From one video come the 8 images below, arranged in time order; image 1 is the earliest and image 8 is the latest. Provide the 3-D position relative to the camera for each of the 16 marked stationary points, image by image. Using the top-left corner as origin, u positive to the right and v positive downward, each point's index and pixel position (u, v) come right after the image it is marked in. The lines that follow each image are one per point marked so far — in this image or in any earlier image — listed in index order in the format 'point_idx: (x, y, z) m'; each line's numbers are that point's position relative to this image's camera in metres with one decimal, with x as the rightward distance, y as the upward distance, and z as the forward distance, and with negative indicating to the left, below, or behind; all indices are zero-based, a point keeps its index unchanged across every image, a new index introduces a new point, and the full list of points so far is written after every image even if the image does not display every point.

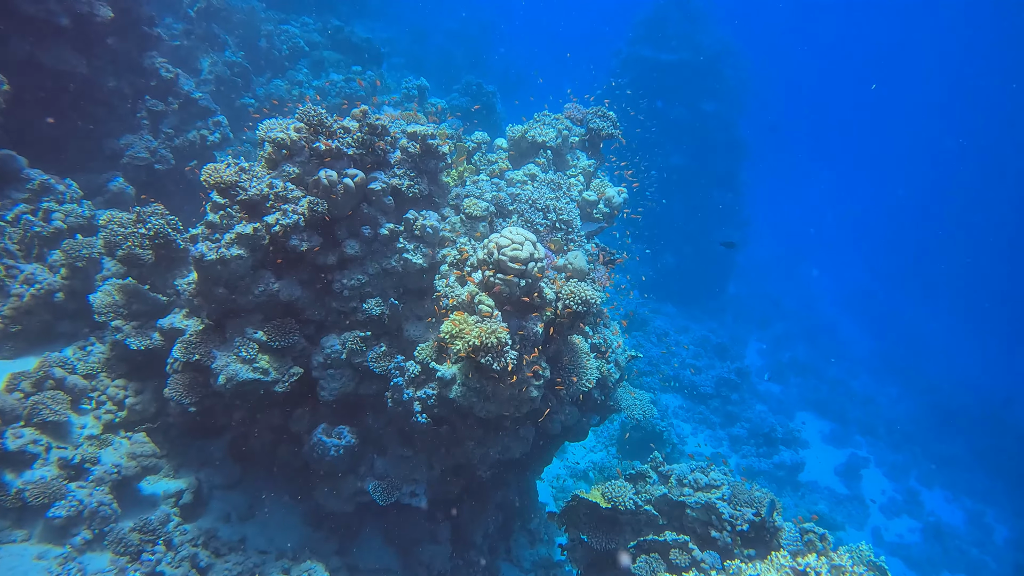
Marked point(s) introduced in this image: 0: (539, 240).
0: (+0.6, +0.9, +8.2) m
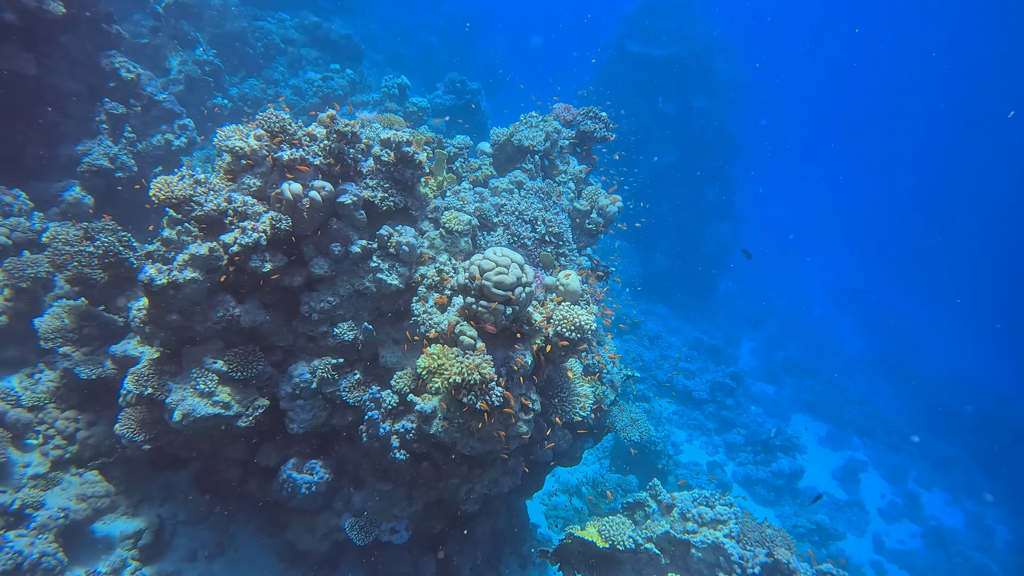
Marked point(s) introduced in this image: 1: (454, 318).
0: (+0.3, +0.6, +7.6) m
1: (-0.8, -0.5, +5.6) m
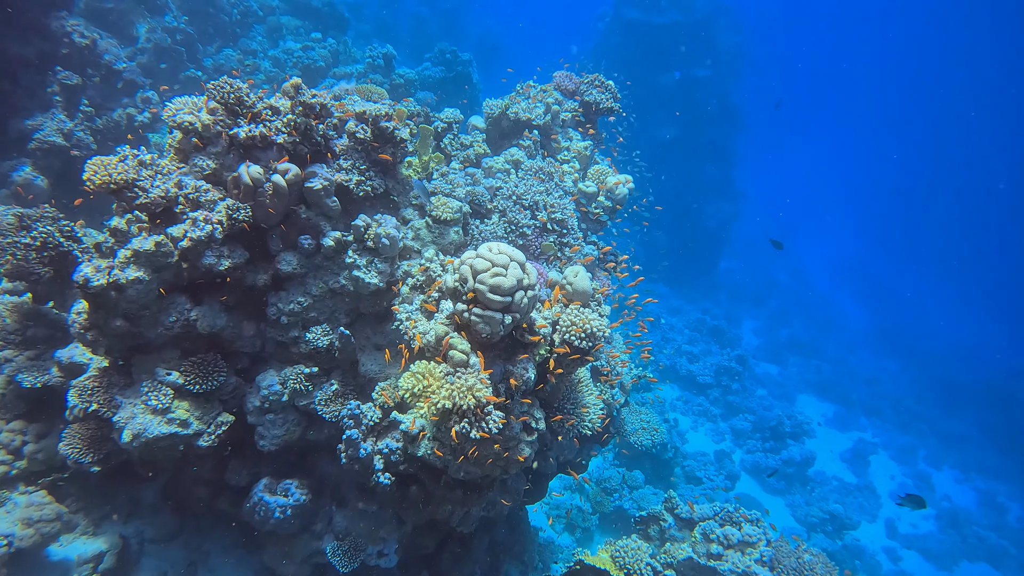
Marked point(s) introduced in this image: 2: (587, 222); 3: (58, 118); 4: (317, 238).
0: (+0.3, +0.7, +6.8) m
1: (-0.8, -0.5, +4.7) m
2: (+1.8, +1.3, +8.6) m
3: (-11.4, +4.2, +9.9) m
4: (-2.8, +0.7, +5.6) m
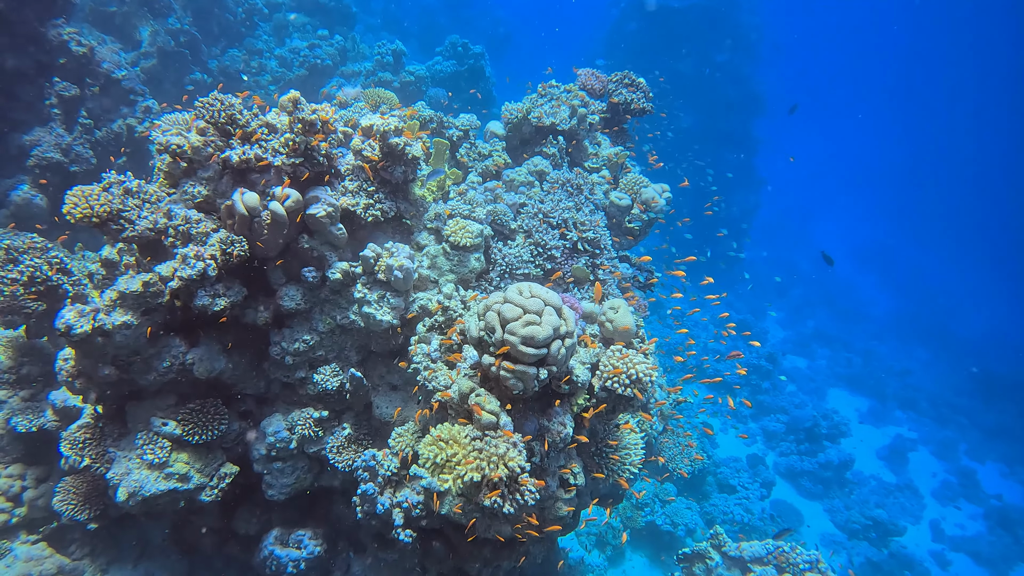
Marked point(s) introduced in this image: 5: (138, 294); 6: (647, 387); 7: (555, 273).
0: (+0.7, +0.3, +6.1) m
1: (-0.5, -1.0, +4.1) m
2: (+2.2, +1.0, +7.8) m
3: (-11.0, +3.7, +9.5) m
4: (-2.4, +0.2, +5.0) m
5: (-4.2, -0.1, +4.4) m
6: (+1.5, -1.1, +4.5) m
7: (+0.7, +0.2, +6.0) m
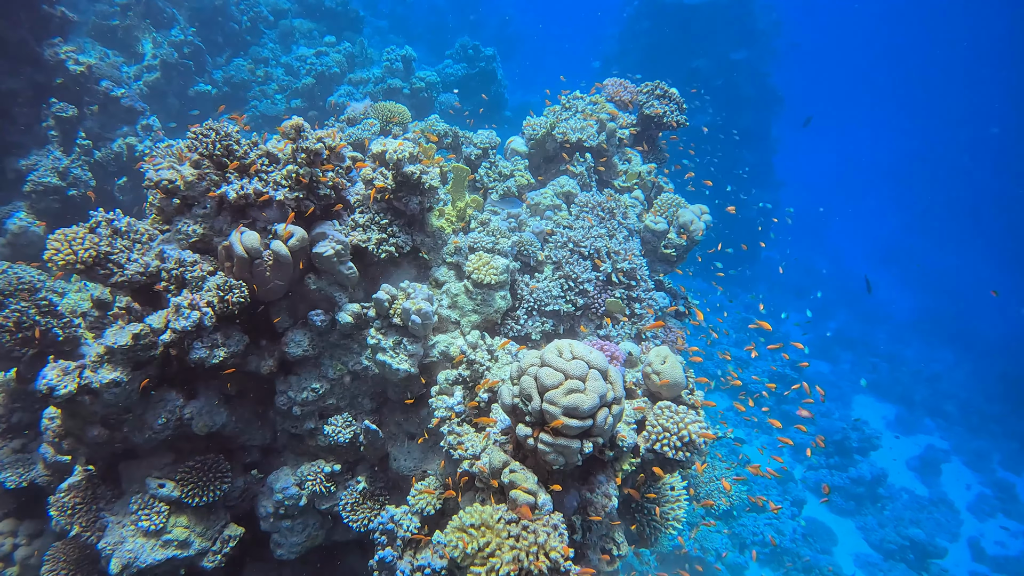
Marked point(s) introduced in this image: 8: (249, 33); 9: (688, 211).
0: (+1.0, -0.2, +5.5) m
1: (-0.1, -1.5, +3.6) m
2: (+2.6, +0.5, +7.3) m
3: (-10.6, +3.1, +9.1) m
4: (-2.1, -0.3, +4.5) m
5: (-3.8, -0.6, +3.9) m
6: (+1.9, -1.6, +4.0) m
7: (+1.0, -0.3, +5.5) m
8: (-12.1, +11.8, +18.2) m
9: (+3.2, +1.6, +7.5) m
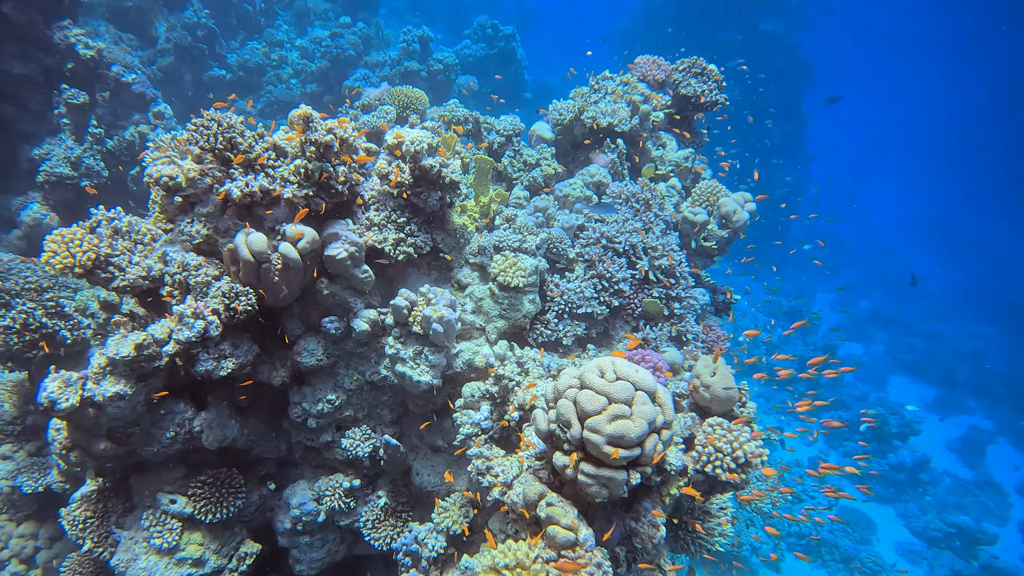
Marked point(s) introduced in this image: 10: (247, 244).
0: (+1.4, -0.2, +5.0) m
1: (+0.2, -1.6, +3.2) m
2: (+3.0, +0.6, +6.7) m
3: (-10.1, +3.2, +8.9) m
4: (-1.7, -0.3, +4.2) m
5: (-3.5, -0.7, +3.7) m
6: (+2.2, -1.6, +3.5) m
7: (+1.4, -0.3, +5.0) m
8: (-11.3, +12.2, +17.7) m
9: (+3.6, +1.7, +6.8) m
10: (-2.5, +0.4, +3.6) m
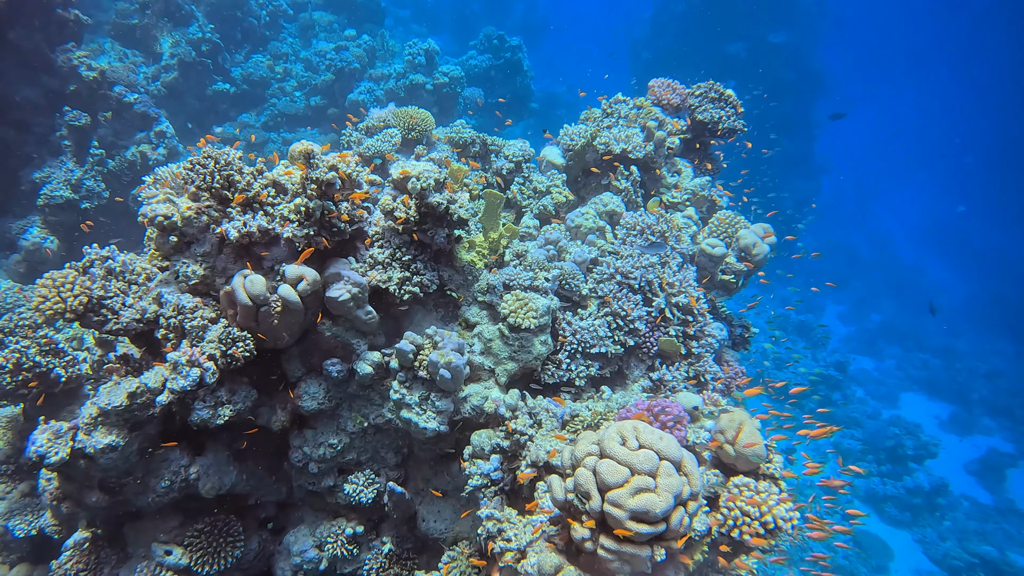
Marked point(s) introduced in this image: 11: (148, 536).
0: (+1.5, -0.6, +4.8) m
1: (+0.3, -1.9, +3.0) m
2: (+3.1, +0.2, +6.5) m
3: (-10.0, +2.7, +8.8) m
4: (-1.6, -0.7, +4.0) m
5: (-3.4, -1.1, +3.5) m
6: (+2.3, -2.0, +3.3) m
7: (+1.5, -0.7, +4.8) m
8: (-11.2, +11.6, +17.7) m
9: (+3.8, +1.3, +6.6) m
10: (-2.4, 0.0, +3.5) m
11: (-3.8, -2.6, +4.1) m
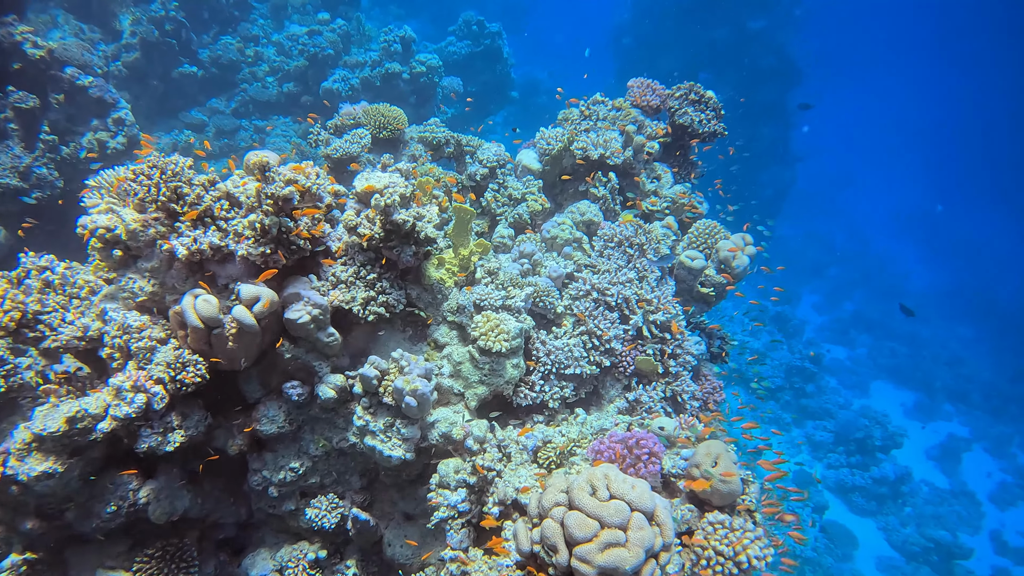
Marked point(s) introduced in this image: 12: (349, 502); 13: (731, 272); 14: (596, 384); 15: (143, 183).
0: (+1.2, -0.8, +4.7) m
1: (0.0, -2.2, +2.9) m
2: (+2.8, 0.0, +6.4) m
3: (-10.4, +2.9, +8.2) m
4: (-1.9, -0.9, +3.8) m
5: (-3.7, -1.2, +3.2) m
6: (+2.0, -2.3, +3.3) m
7: (+1.2, -0.9, +4.7) m
8: (-11.7, +12.0, +16.8) m
9: (+3.4, +1.0, +6.6) m
10: (-2.6, -0.2, +3.2) m
11: (-4.1, -2.7, +3.9) m
12: (-1.7, -2.2, +4.2) m
13: (+3.4, +0.5, +6.5) m
14: (+1.0, -1.2, +4.8) m
15: (-3.1, +0.9, +3.4) m
